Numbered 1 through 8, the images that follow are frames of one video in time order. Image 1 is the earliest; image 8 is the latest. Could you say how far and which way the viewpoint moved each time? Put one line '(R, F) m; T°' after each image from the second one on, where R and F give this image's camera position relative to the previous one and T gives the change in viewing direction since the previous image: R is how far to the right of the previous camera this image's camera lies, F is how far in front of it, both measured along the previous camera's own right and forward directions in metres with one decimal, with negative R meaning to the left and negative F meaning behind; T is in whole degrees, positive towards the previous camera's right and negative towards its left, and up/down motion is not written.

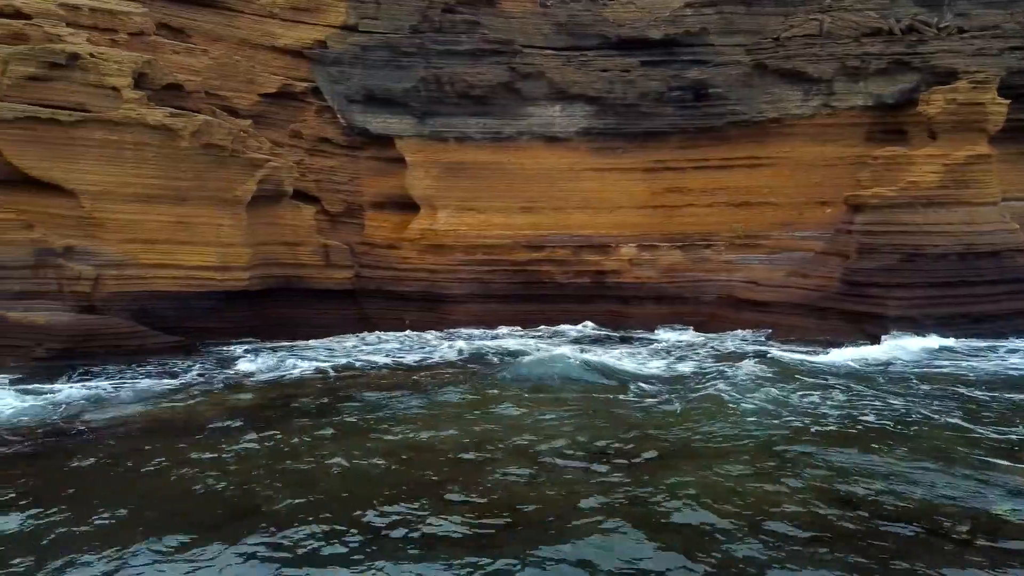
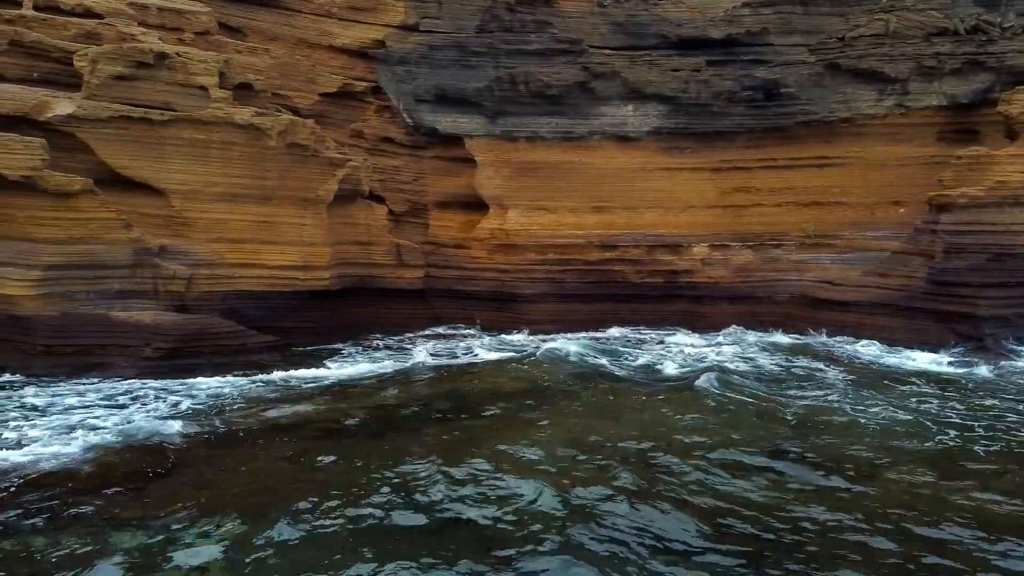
(-0.8, 0.0) m; 0°
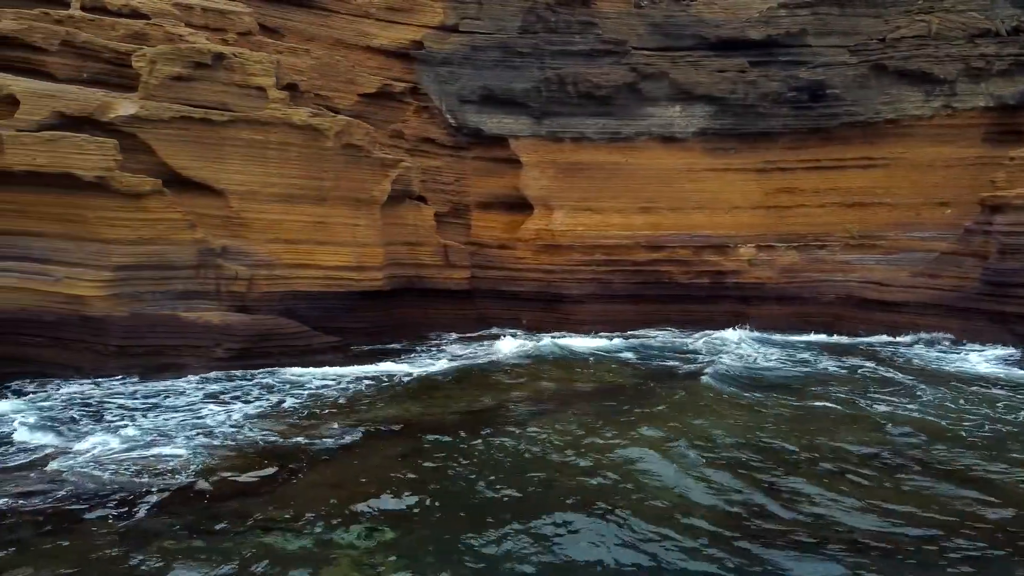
(-0.5, 0.0) m; 0°
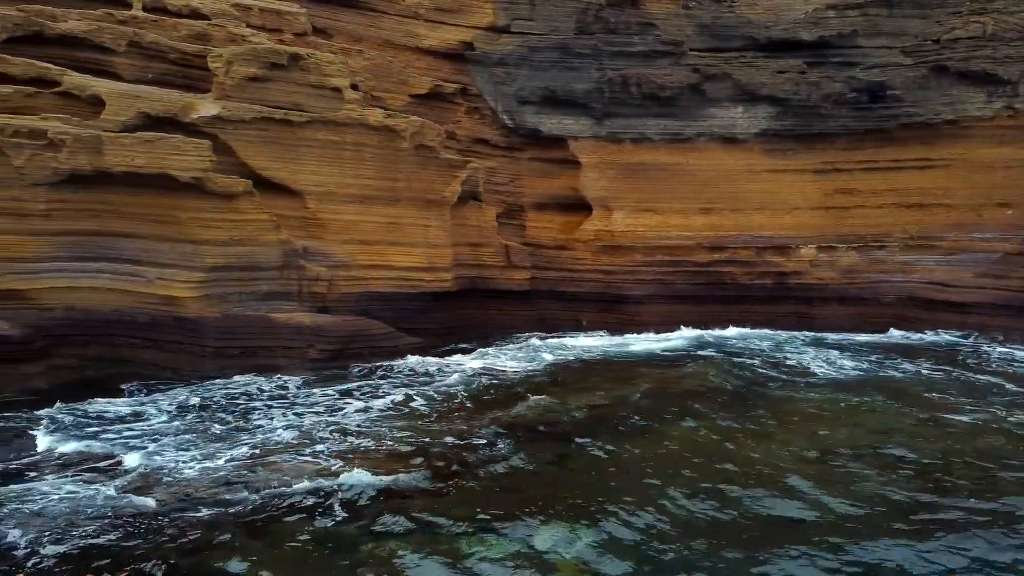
(-0.7, 0.0) m; 0°
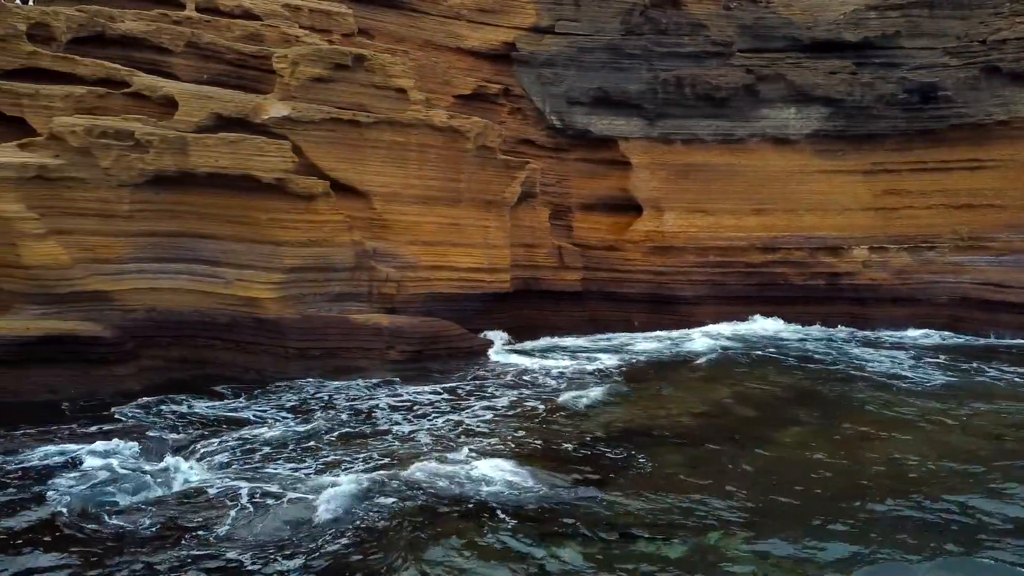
(-0.6, 0.0) m; 0°
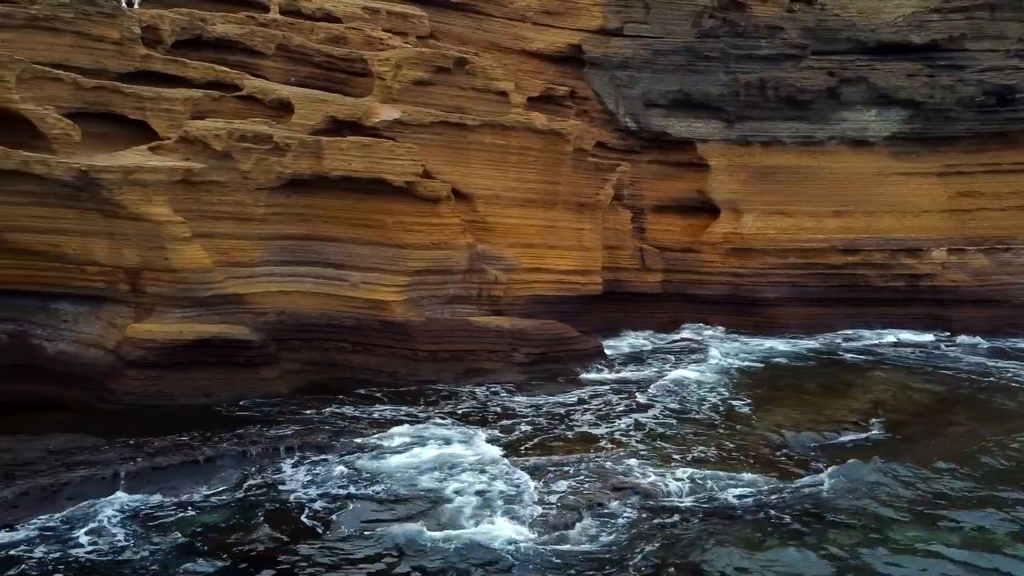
(-0.9, -0.1) m; 0°
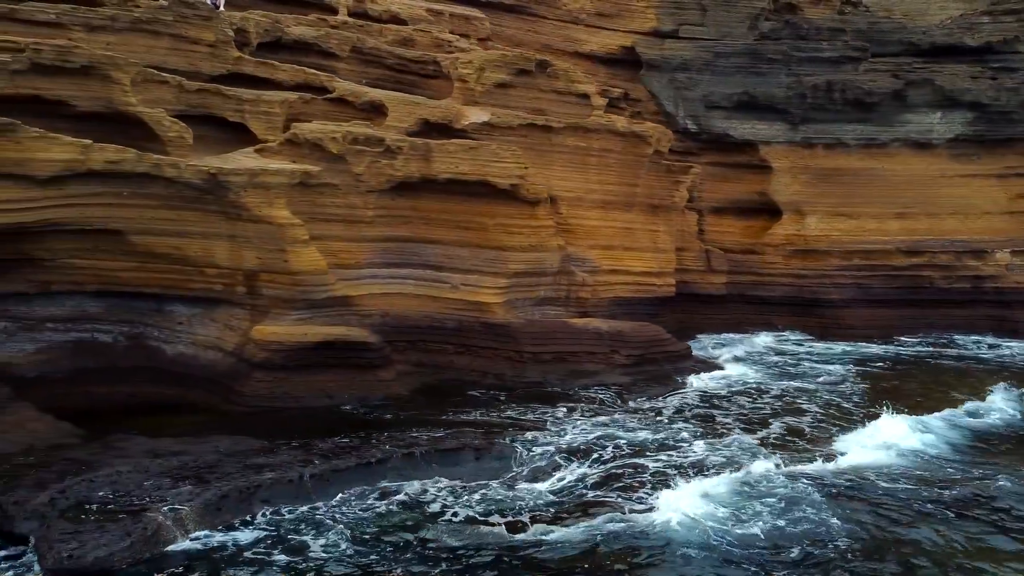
(-0.8, 0.0) m; 0°
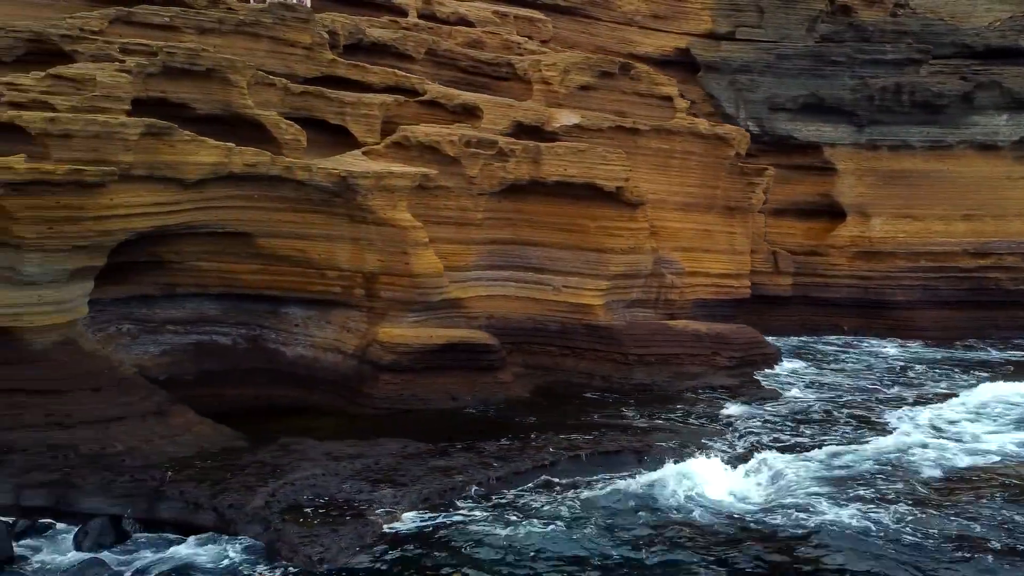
(-0.8, 0.0) m; 0°
